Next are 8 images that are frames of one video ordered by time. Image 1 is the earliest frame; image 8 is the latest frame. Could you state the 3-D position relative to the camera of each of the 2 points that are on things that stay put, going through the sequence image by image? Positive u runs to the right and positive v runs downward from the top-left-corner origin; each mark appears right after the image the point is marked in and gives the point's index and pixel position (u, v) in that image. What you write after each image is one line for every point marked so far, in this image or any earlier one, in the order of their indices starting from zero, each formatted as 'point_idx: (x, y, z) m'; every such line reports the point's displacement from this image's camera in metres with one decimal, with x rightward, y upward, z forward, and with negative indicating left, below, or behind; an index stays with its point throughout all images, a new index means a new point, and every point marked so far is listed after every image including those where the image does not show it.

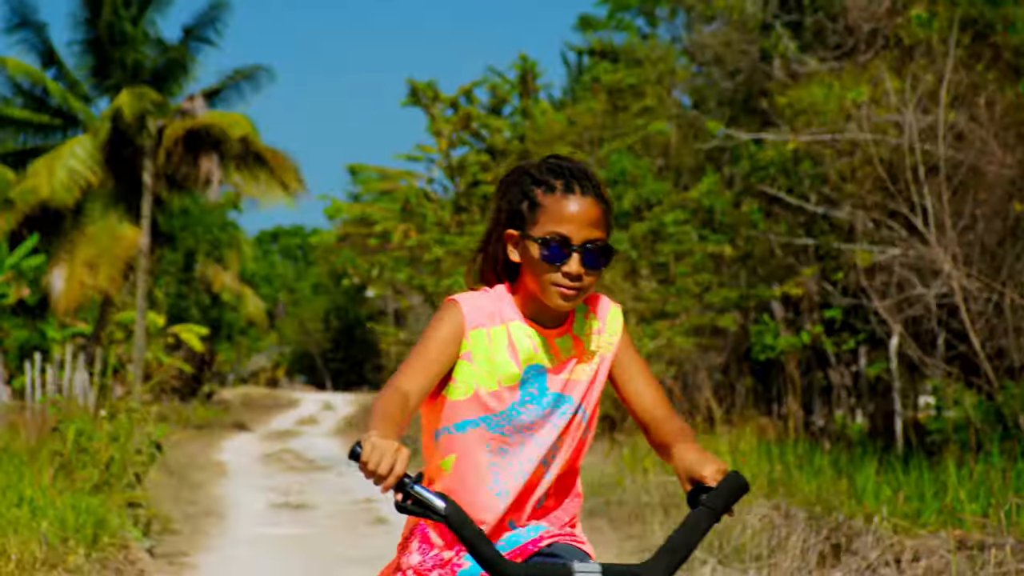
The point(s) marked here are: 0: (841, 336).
0: (+3.9, -0.5, +14.6) m
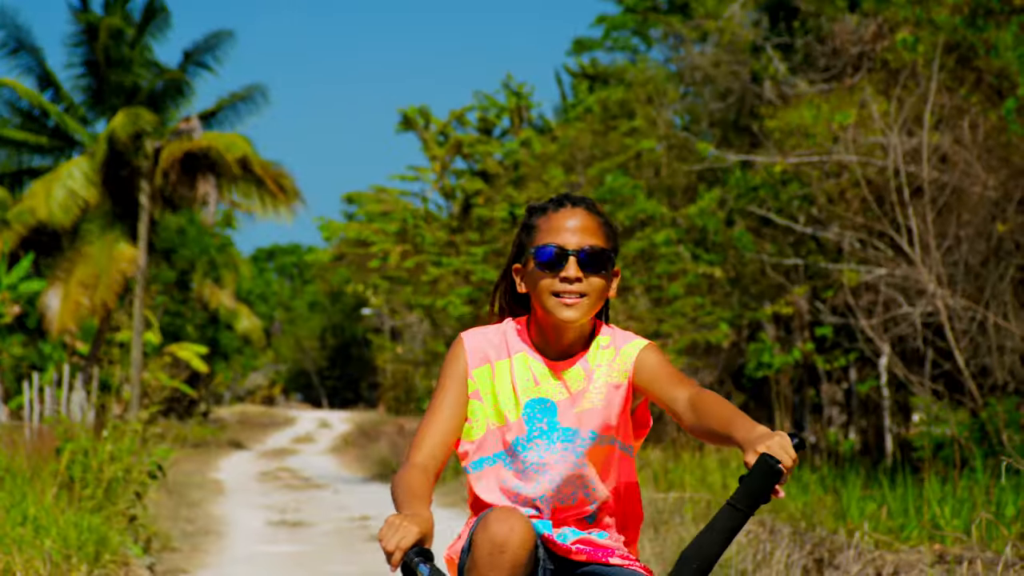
0: (+3.8, -0.8, +14.8) m
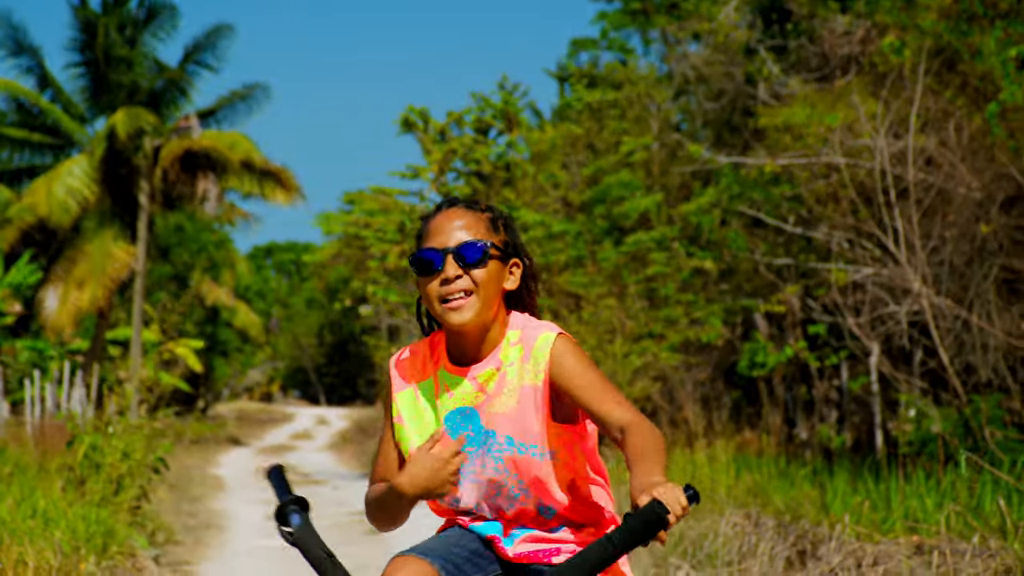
0: (+3.8, -0.7, +15.1) m
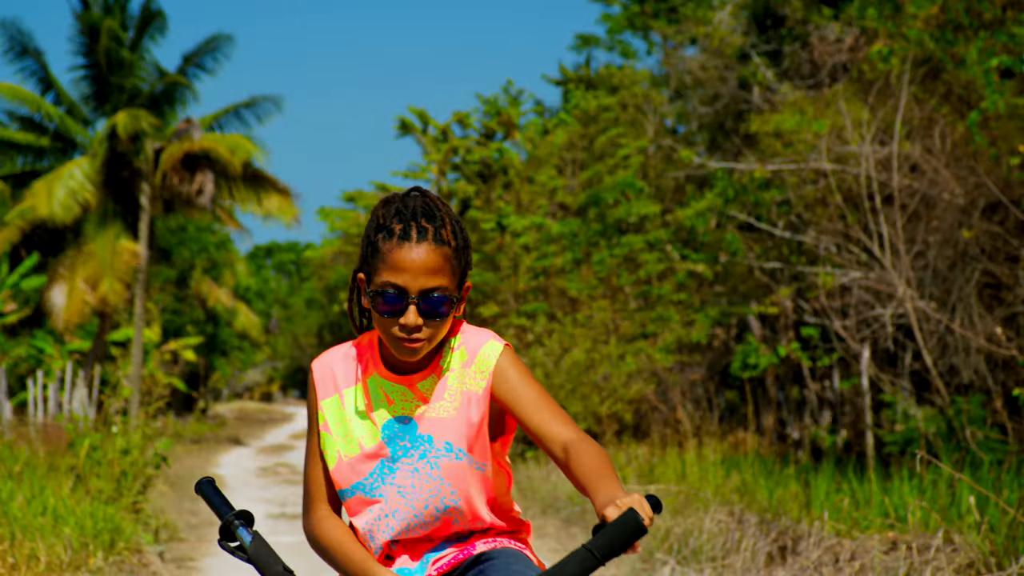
0: (+3.7, -0.8, +15.4) m
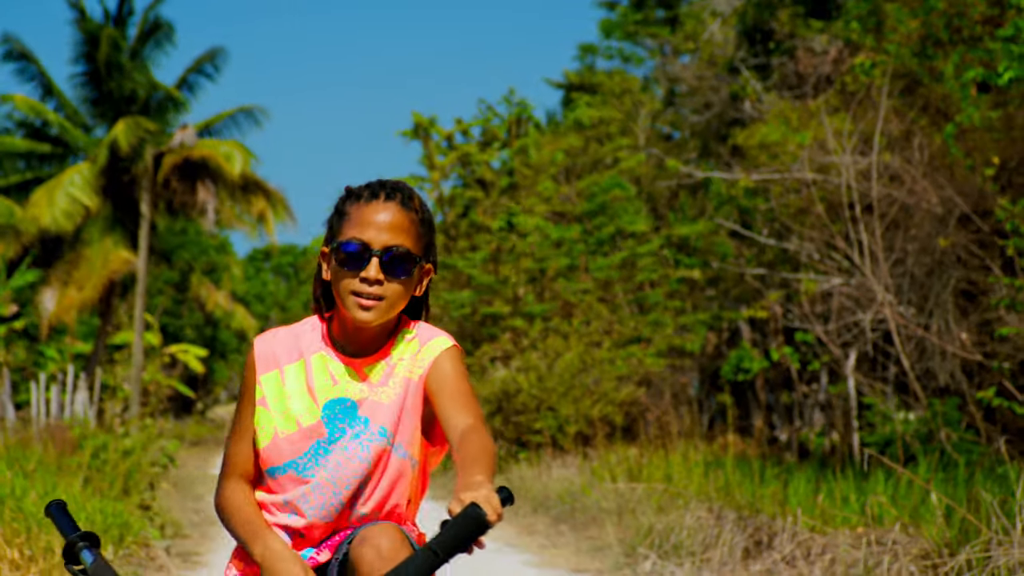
0: (+3.6, -0.9, +15.8) m
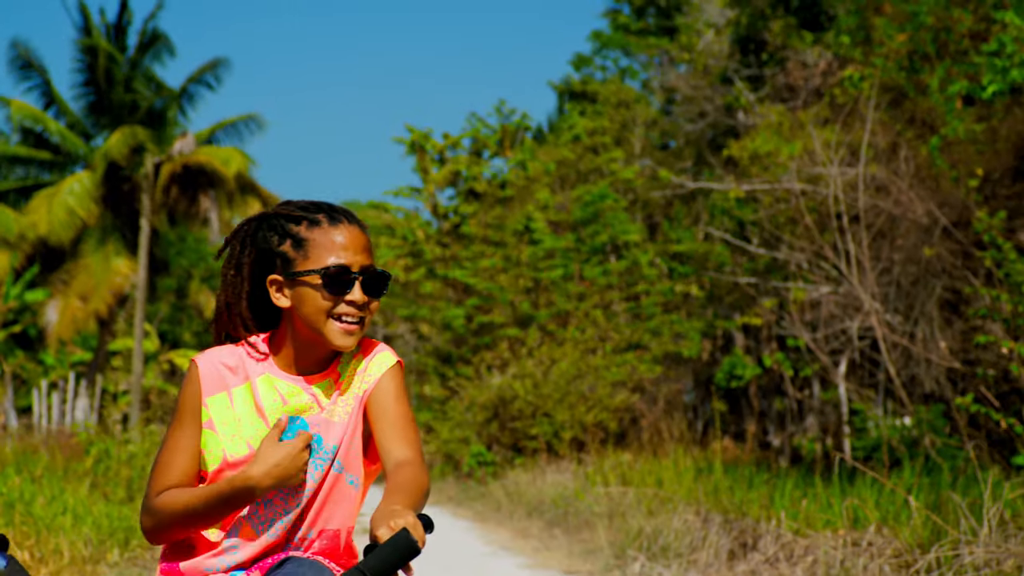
0: (+3.6, -1.0, +16.1) m
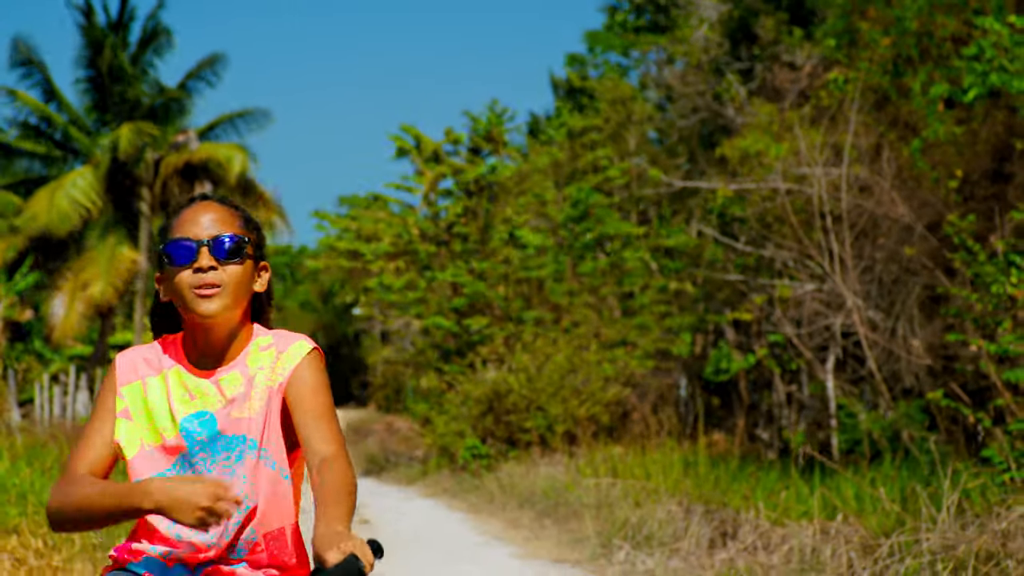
0: (+3.5, -0.9, +16.5) m
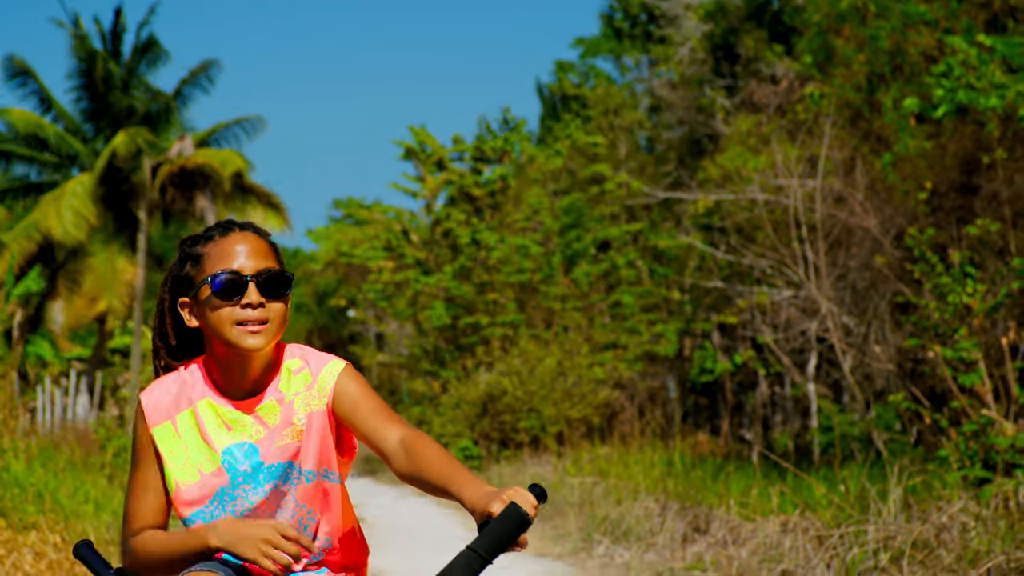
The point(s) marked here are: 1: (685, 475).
0: (+3.4, -1.0, +17.1) m
1: (+1.6, -1.7, +11.6) m
